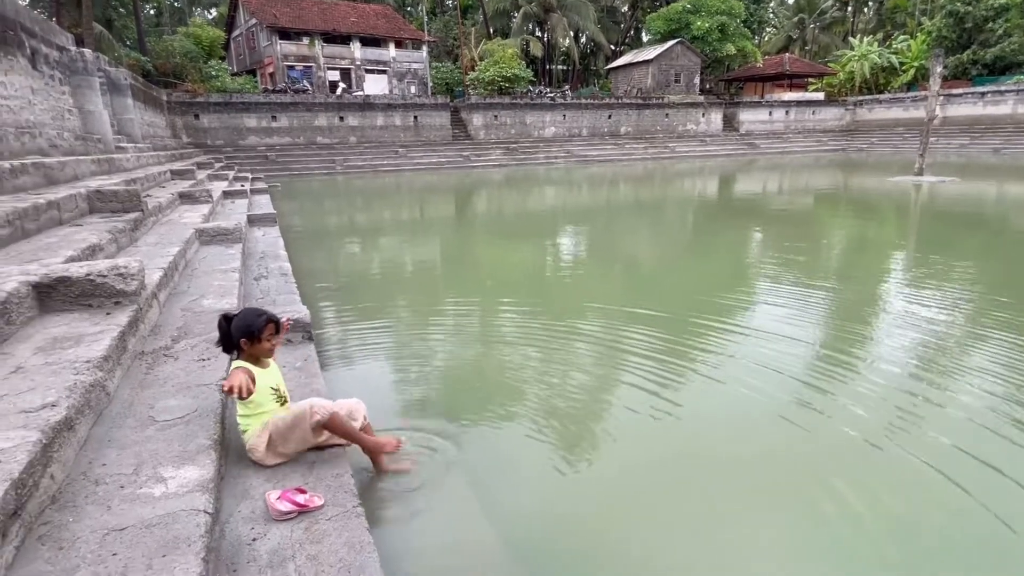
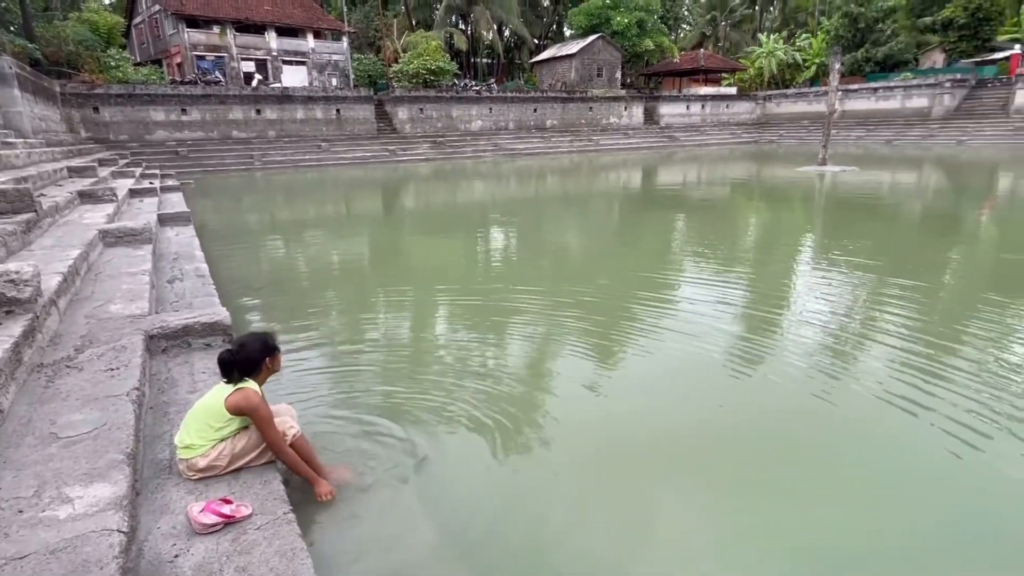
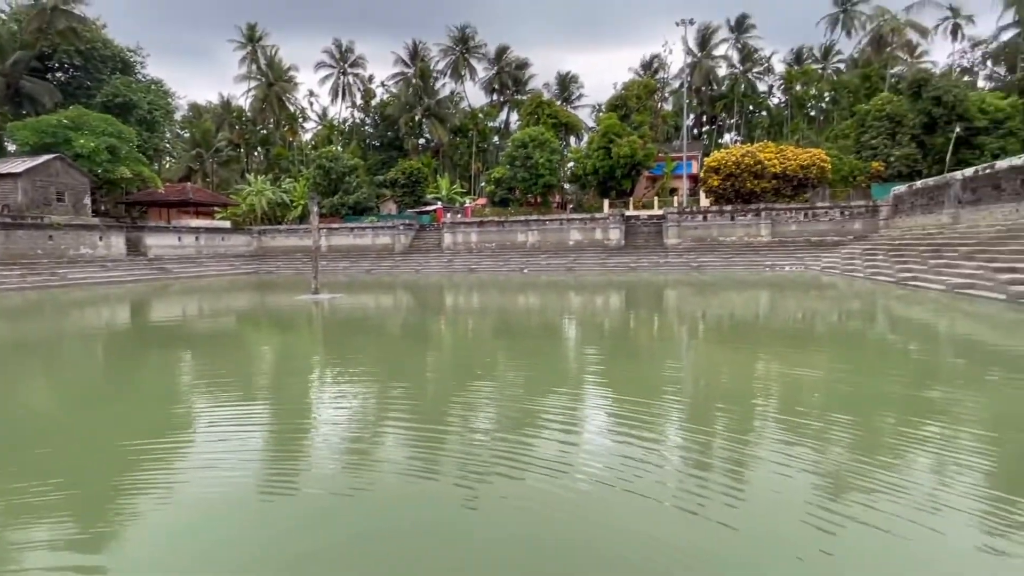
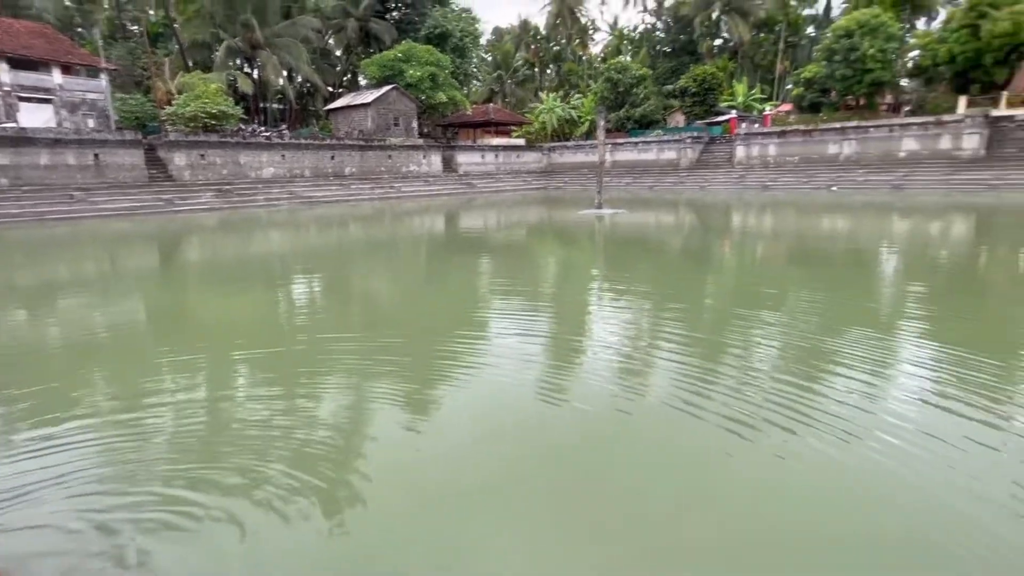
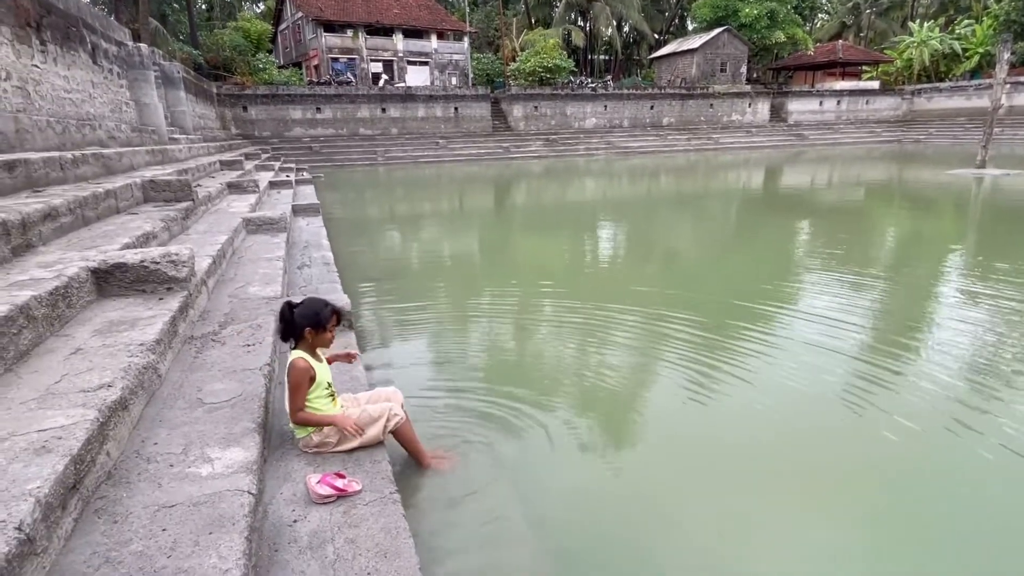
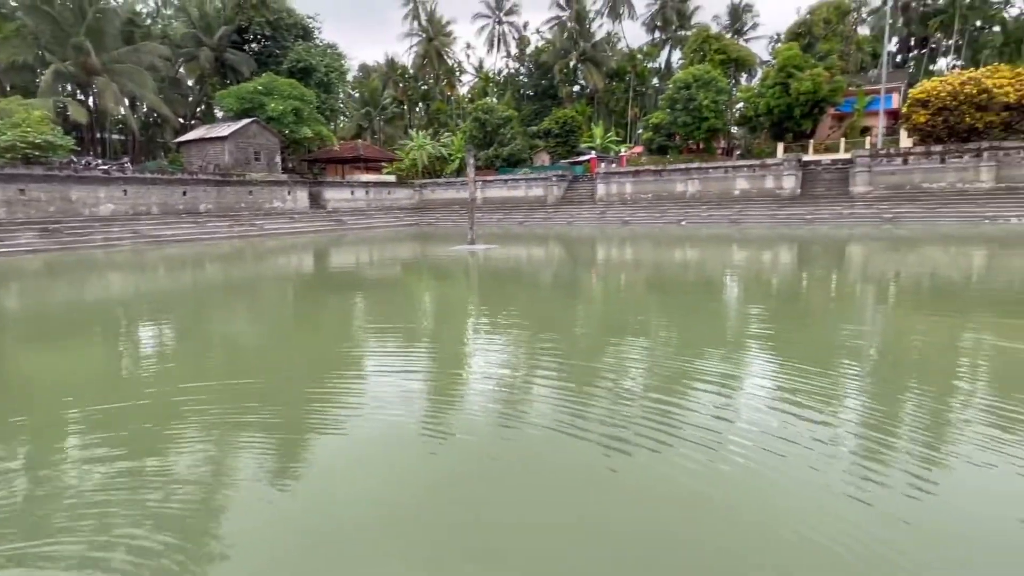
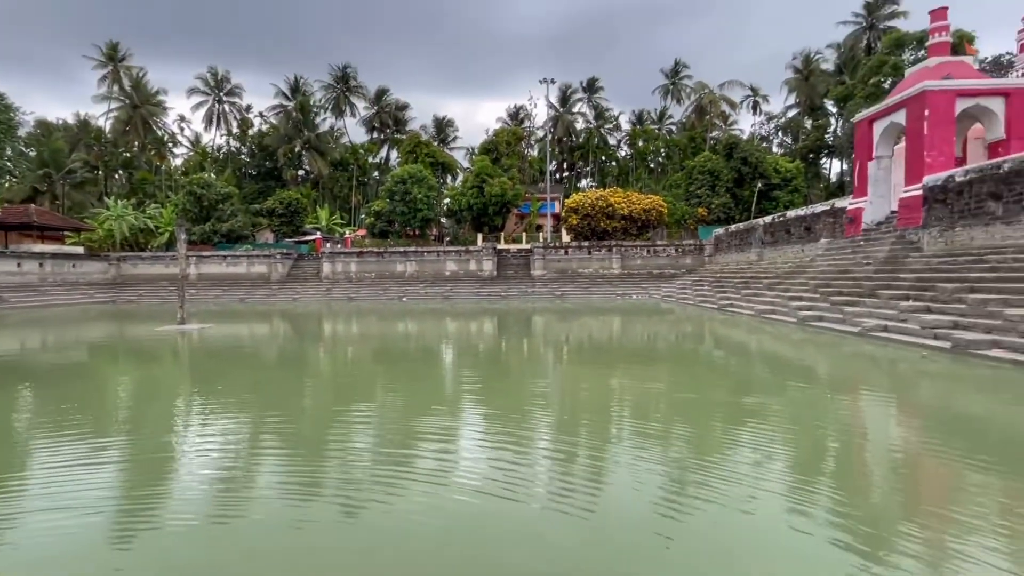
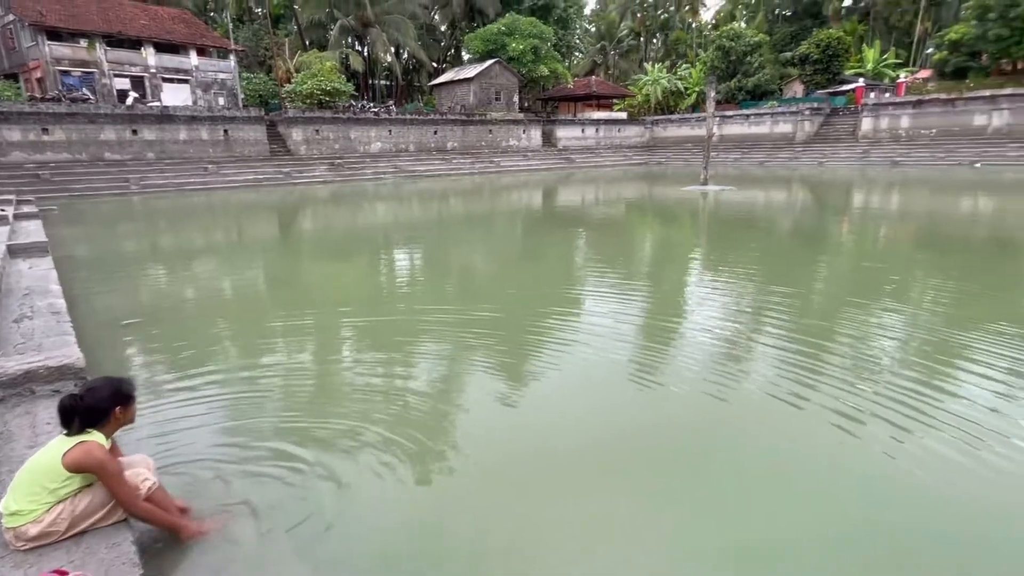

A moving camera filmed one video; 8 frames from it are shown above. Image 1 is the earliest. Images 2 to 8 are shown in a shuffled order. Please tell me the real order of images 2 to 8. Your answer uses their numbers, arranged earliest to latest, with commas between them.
5, 2, 8, 4, 6, 3, 7
